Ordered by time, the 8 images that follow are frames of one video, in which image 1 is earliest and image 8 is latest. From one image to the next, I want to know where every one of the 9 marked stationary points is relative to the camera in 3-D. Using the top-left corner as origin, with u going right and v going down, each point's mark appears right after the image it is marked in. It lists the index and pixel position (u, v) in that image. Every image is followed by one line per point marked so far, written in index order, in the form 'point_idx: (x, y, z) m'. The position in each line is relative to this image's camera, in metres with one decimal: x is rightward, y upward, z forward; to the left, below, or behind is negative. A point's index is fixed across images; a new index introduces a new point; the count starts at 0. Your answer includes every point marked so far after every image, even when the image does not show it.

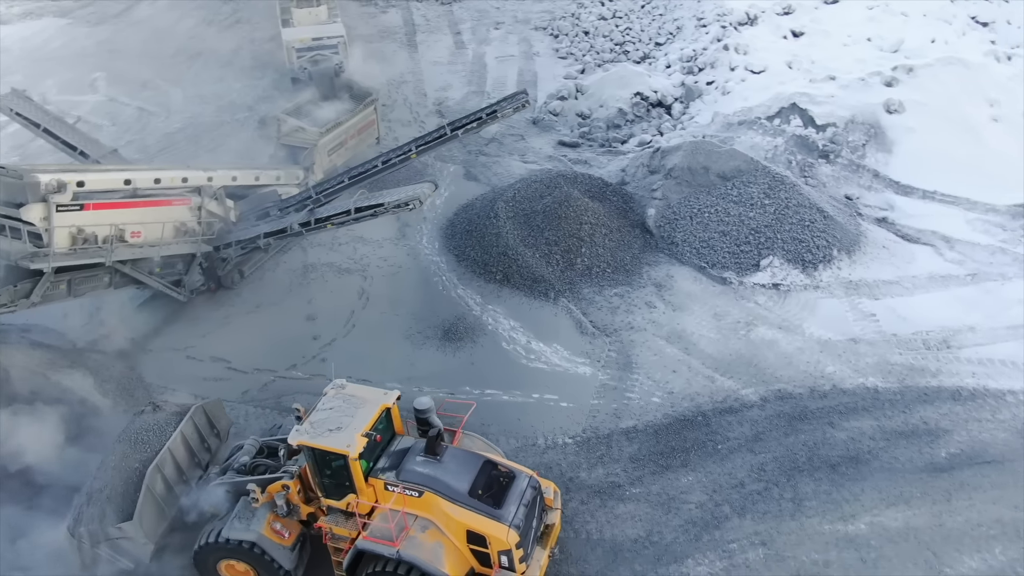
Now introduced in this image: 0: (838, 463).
0: (+2.9, -1.5, +7.0) m
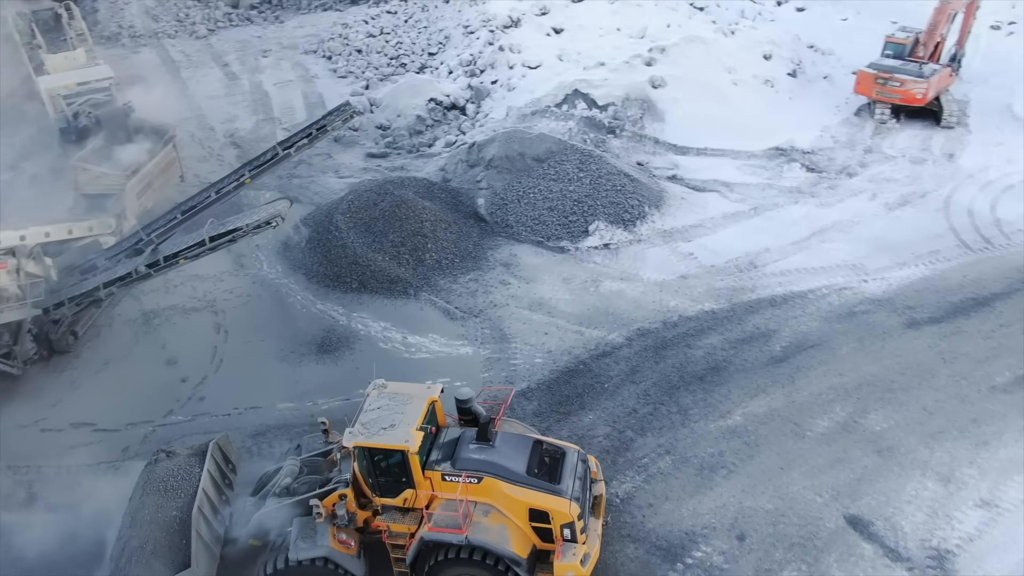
0: (+2.0, -0.9, +8.2) m
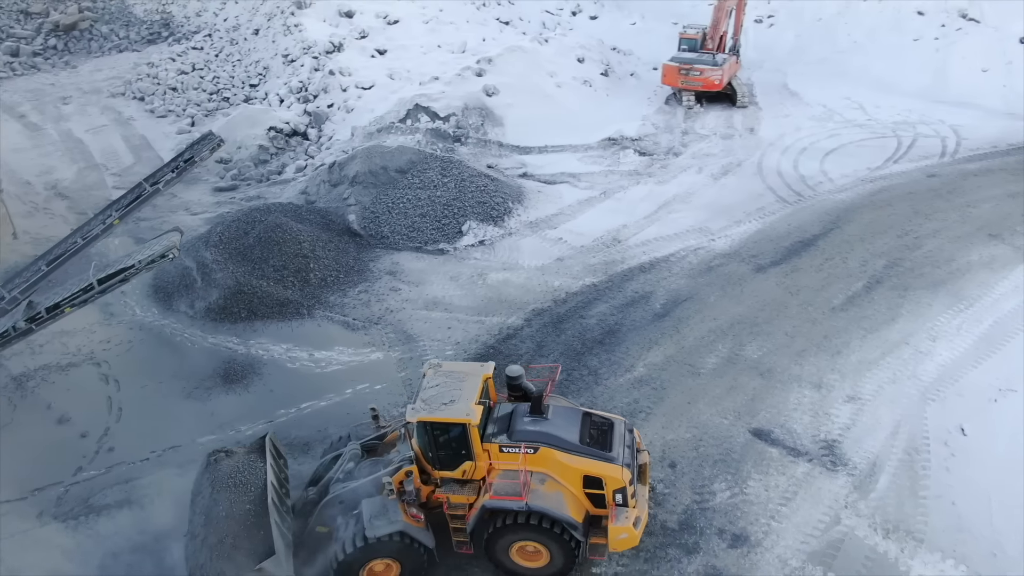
0: (+1.0, -0.6, +9.1) m
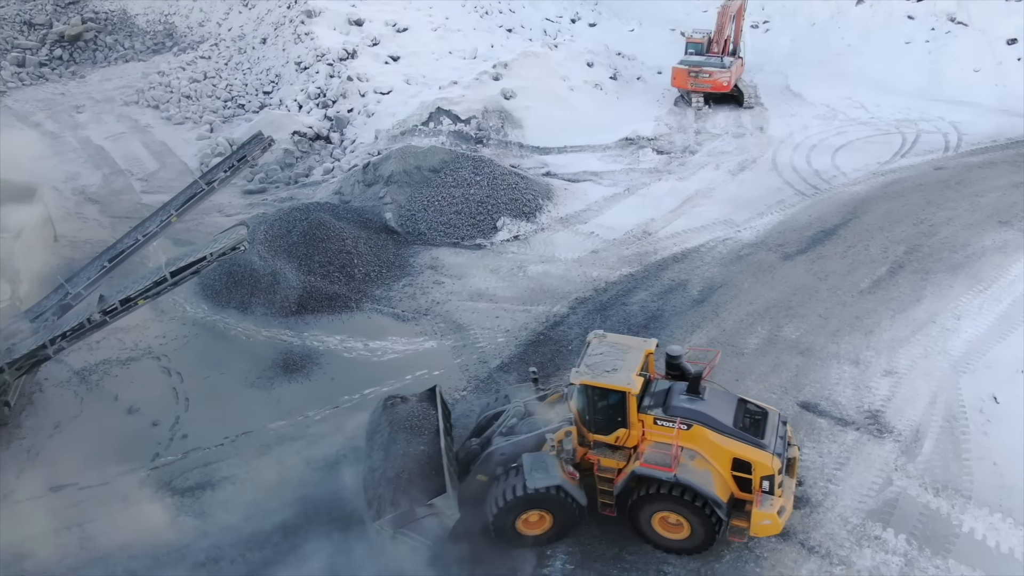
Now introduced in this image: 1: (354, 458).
0: (+1.6, -0.4, +9.5) m
1: (-1.6, -1.7, +8.0) m
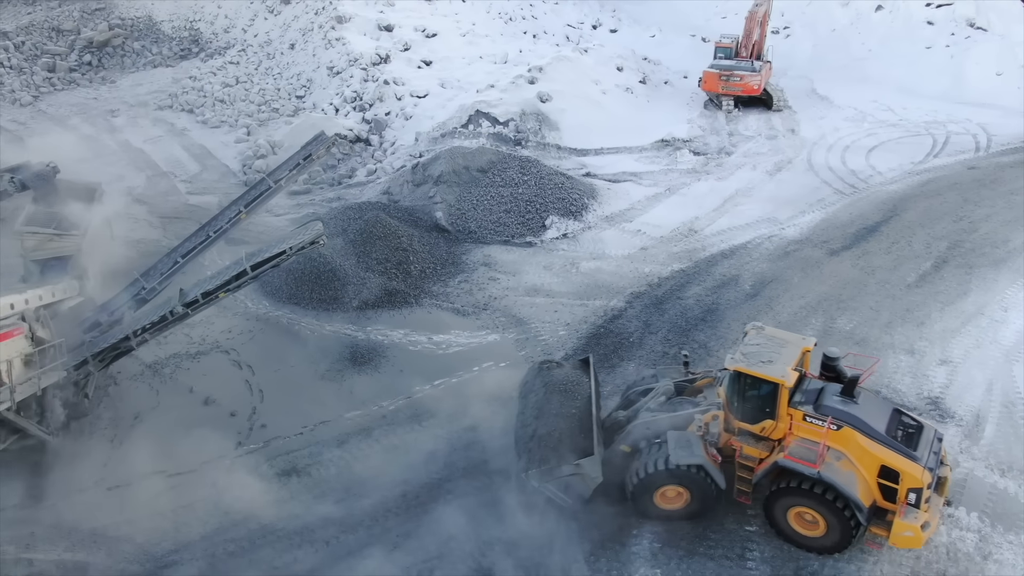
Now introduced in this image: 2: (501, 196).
0: (+2.4, -0.3, +9.8) m
1: (-0.8, -1.6, +8.2) m
2: (-0.2, +1.4, +12.3) m
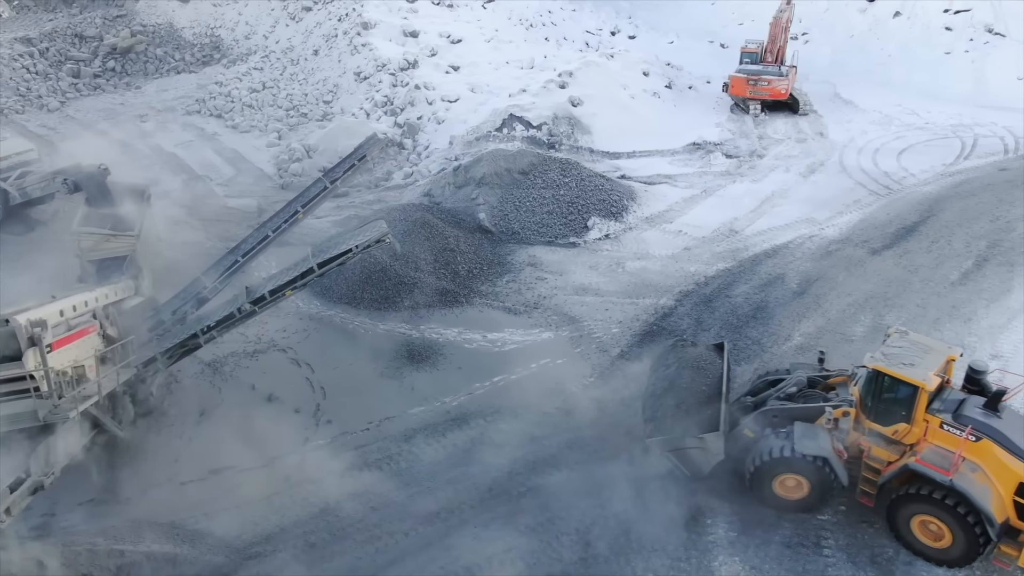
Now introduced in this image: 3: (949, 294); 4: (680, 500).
0: (+3.1, -0.3, +10.0) m
1: (-0.1, -1.6, +8.3) m
2: (+0.5, +1.4, +12.4) m
3: (+5.7, -0.1, +10.2) m
4: (+1.6, -2.0, +7.5) m
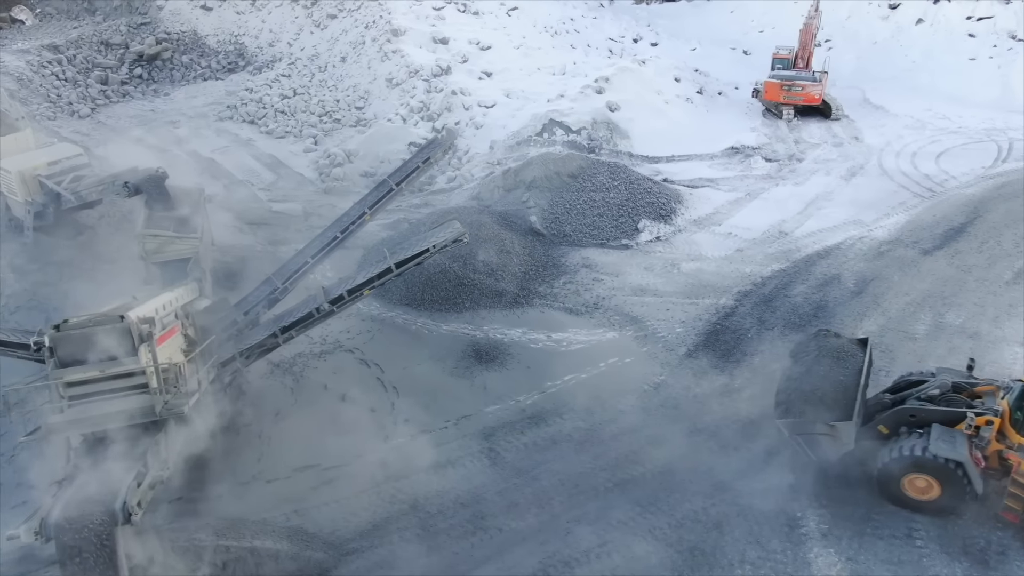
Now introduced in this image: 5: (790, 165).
0: (+3.9, -0.3, +10.1) m
1: (+0.8, -1.6, +8.4) m
2: (+1.3, +1.4, +12.6) m
3: (+6.5, -0.1, +10.3) m
4: (+2.4, -2.0, +7.6) m
5: (+5.1, +2.2, +14.4) m
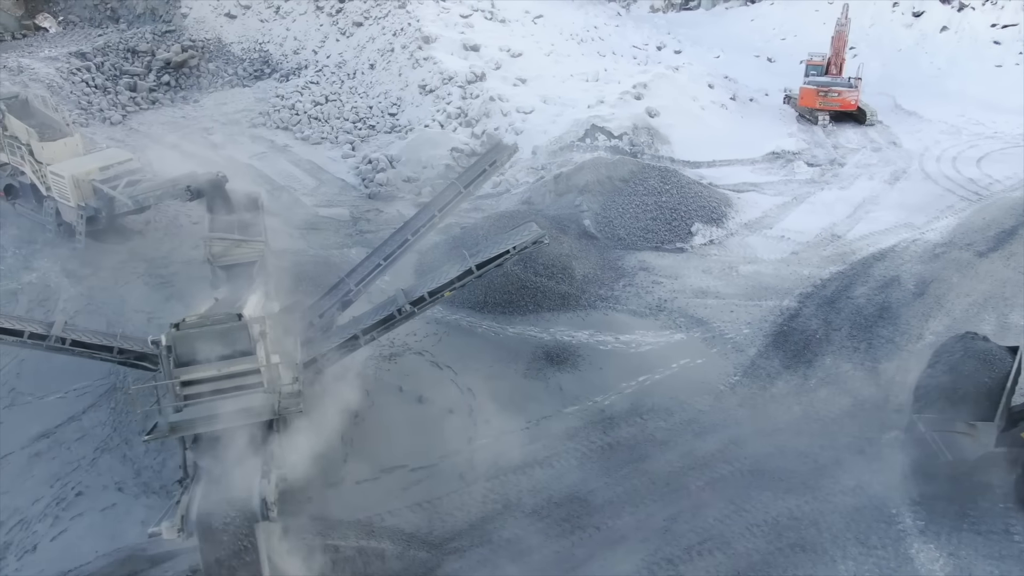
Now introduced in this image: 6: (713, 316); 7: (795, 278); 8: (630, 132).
0: (+4.8, -0.3, +10.2) m
1: (+1.7, -1.6, +8.5) m
2: (+2.1, +1.3, +12.7) m
3: (+7.4, -0.1, +10.5) m
4: (+3.4, -2.0, +7.6) m
5: (+5.9, +2.2, +14.5) m
6: (+2.6, -0.4, +10.5) m
7: (+4.0, +0.1, +11.2) m
8: (+2.3, +3.0, +15.2) m
